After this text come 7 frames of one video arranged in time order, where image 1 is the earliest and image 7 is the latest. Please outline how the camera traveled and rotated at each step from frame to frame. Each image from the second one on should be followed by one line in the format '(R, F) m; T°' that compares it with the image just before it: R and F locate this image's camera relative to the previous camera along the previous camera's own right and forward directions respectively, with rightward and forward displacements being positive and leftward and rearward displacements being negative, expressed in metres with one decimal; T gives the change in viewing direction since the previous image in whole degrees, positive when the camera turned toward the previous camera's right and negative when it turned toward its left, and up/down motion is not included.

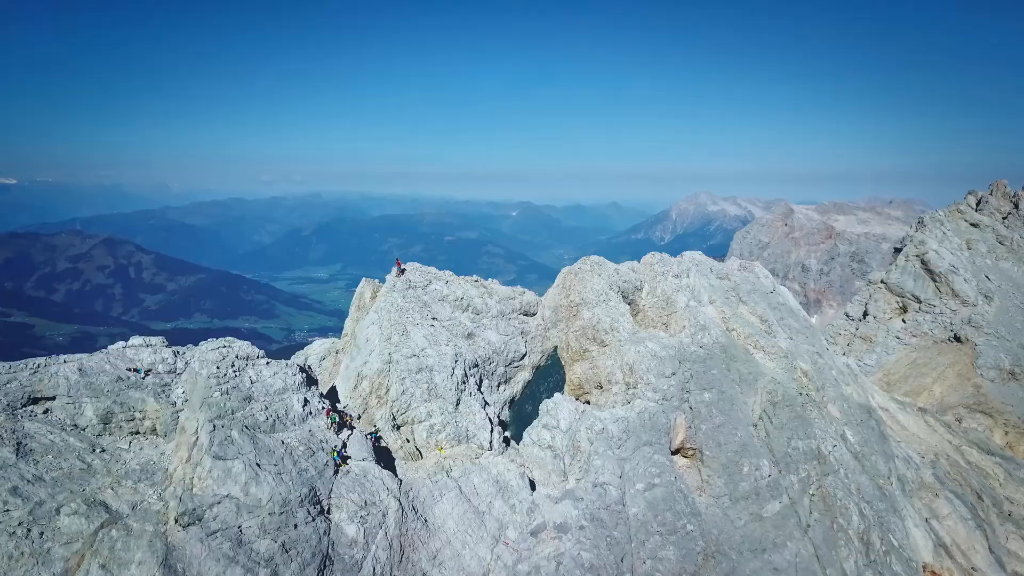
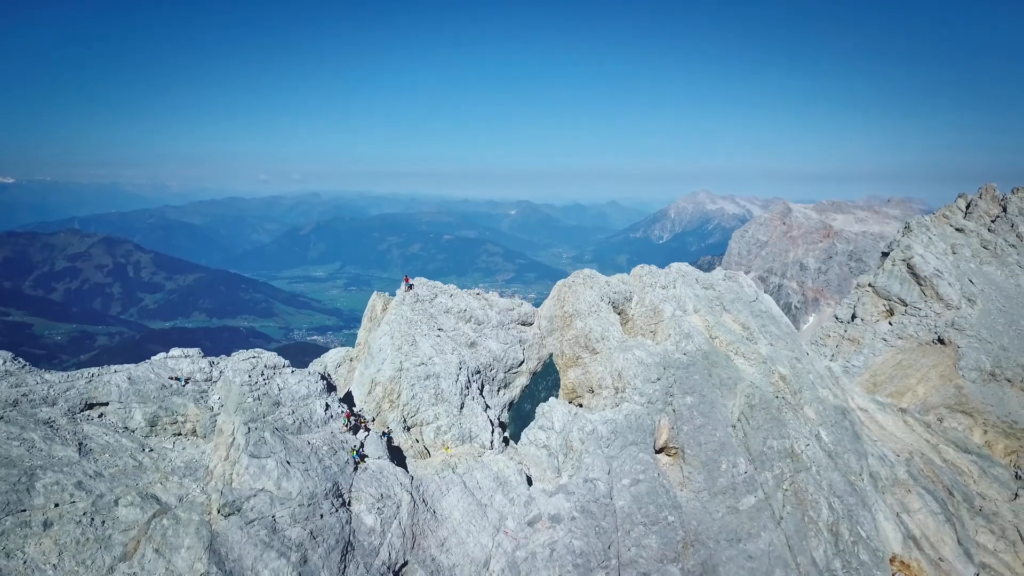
(0.0, -1.1) m; 0°
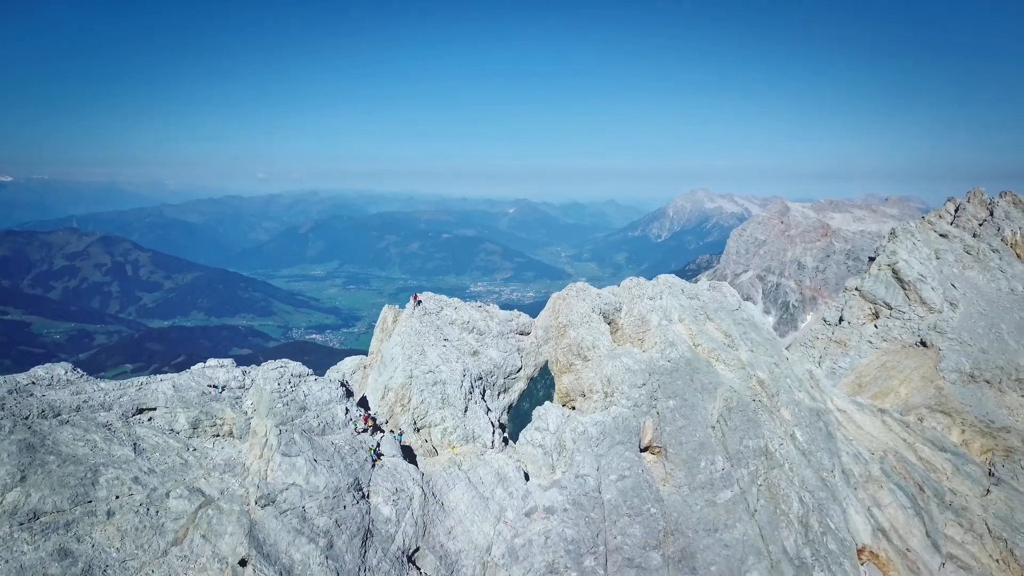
(0.0, -1.3) m; 0°
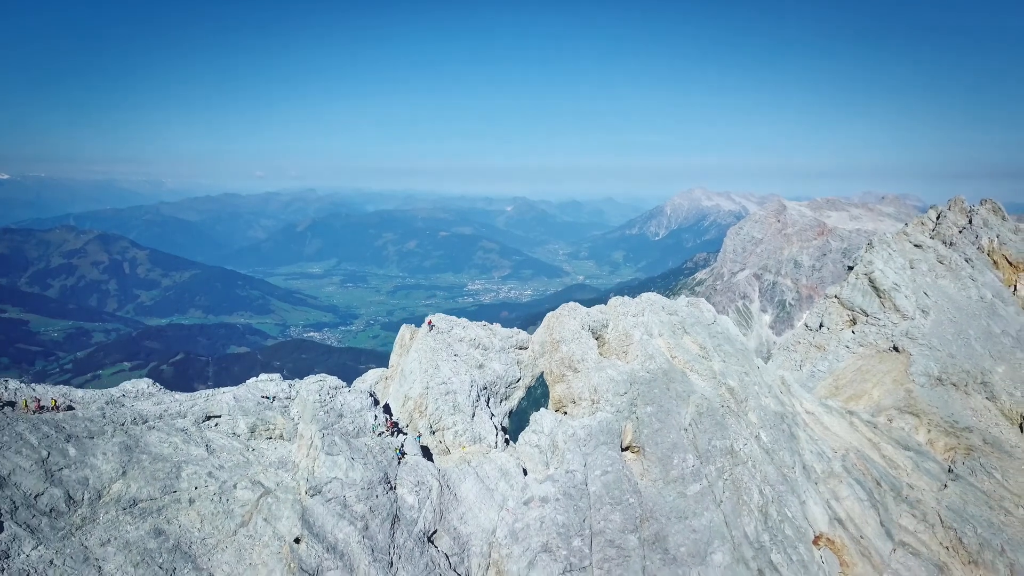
(-0.1, -2.3) m; 0°
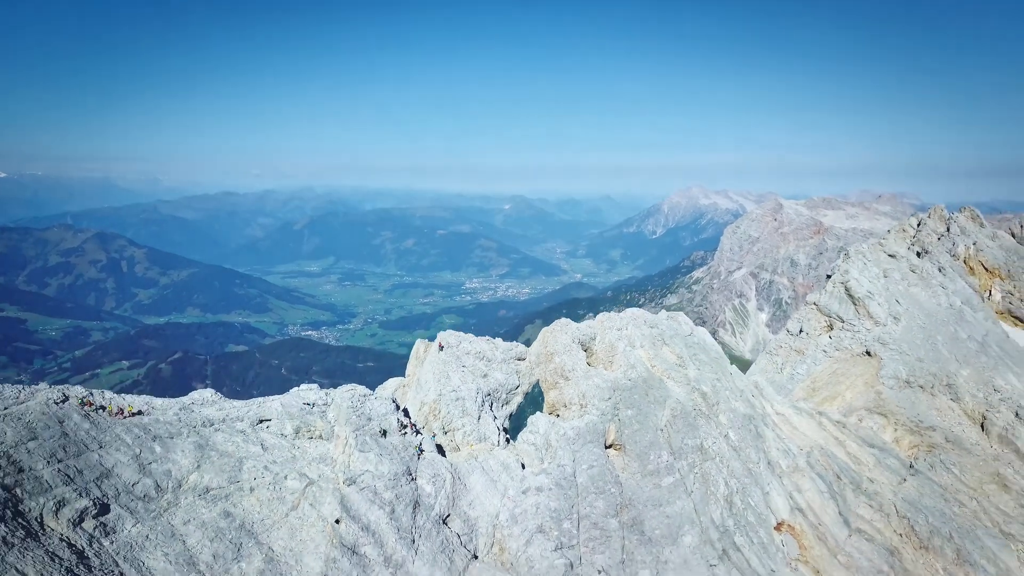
(-0.1, -2.7) m; 0°
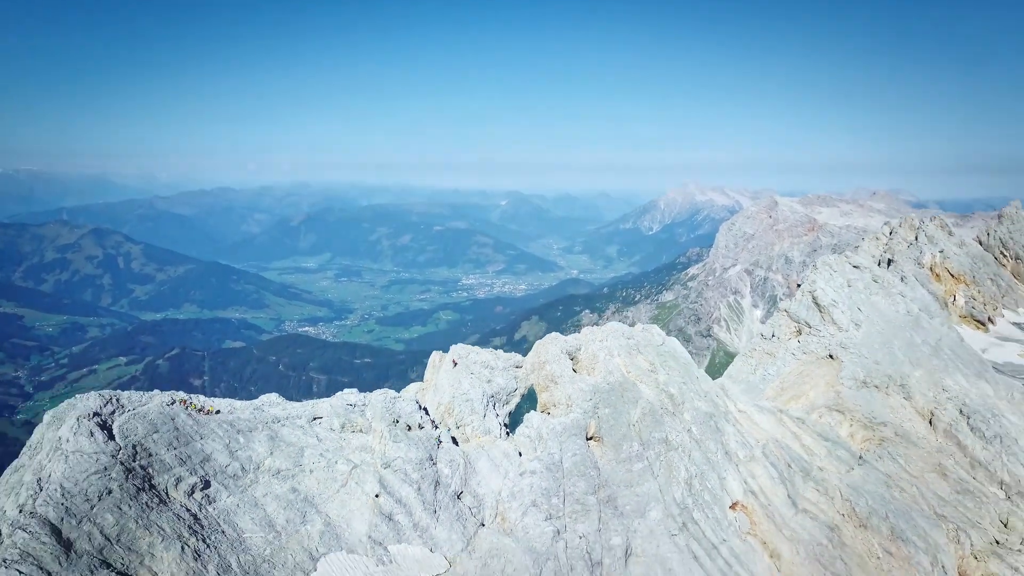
(-0.1, -4.3) m; 0°
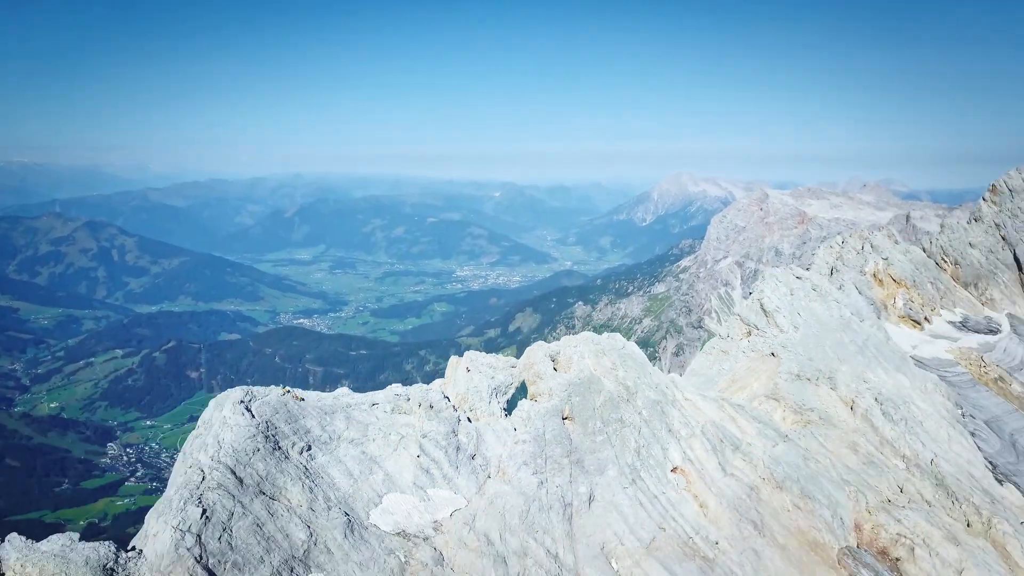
(-0.2, -8.9) m; +1°
